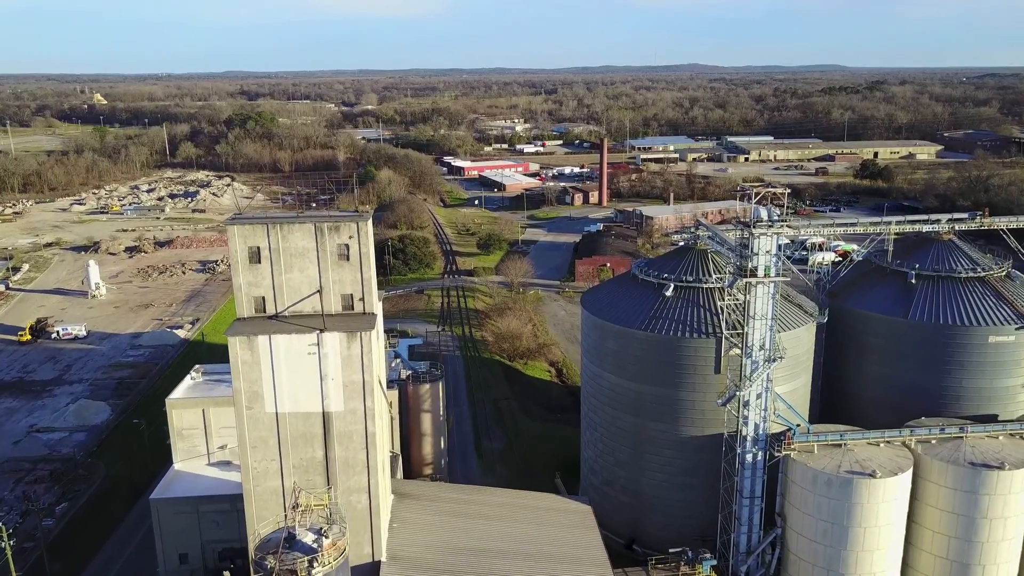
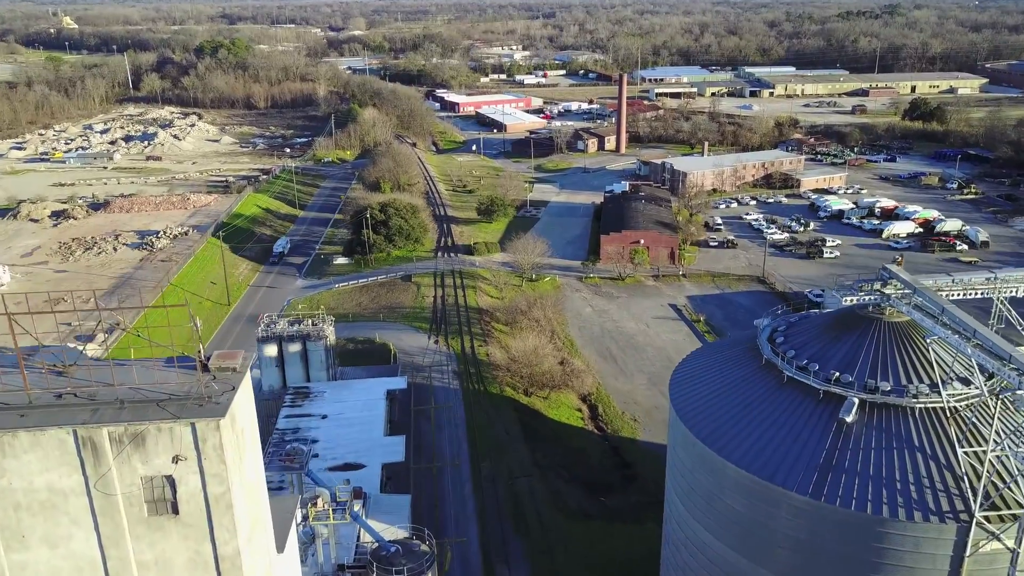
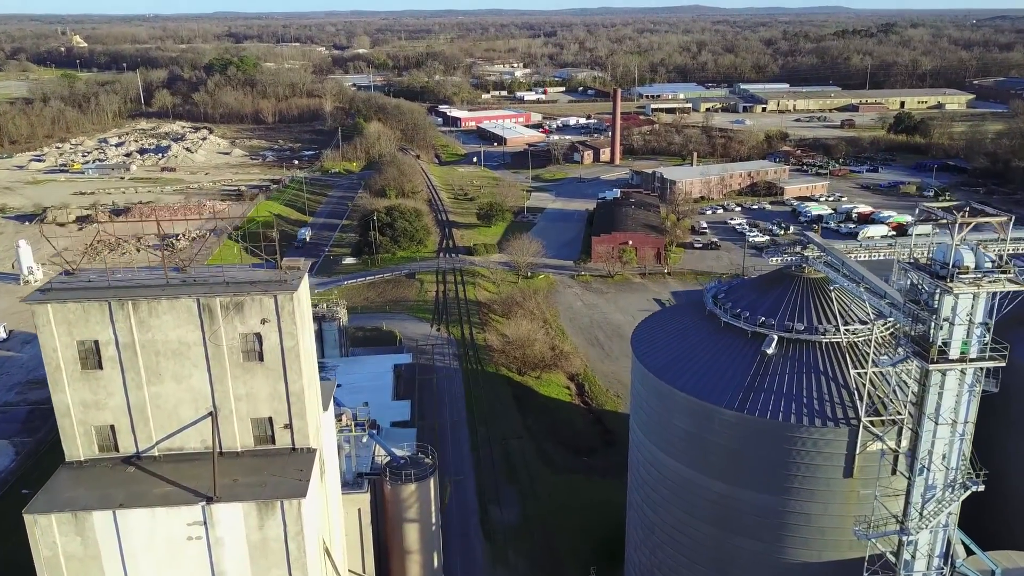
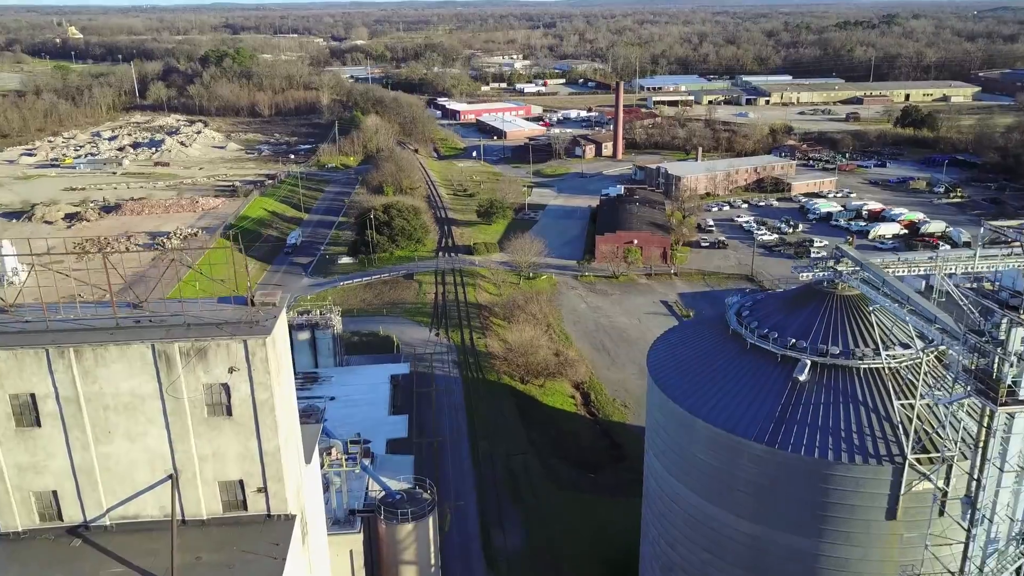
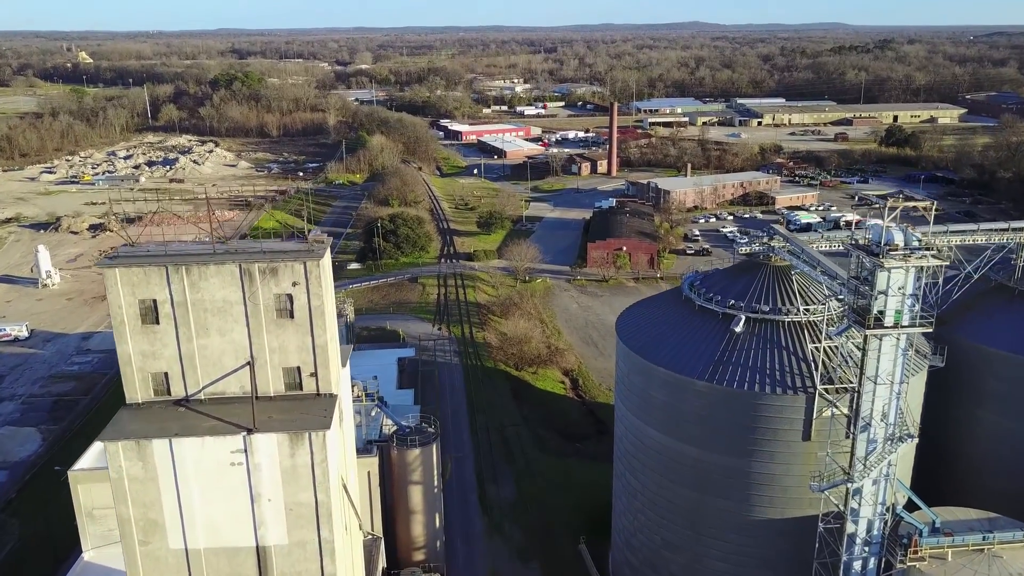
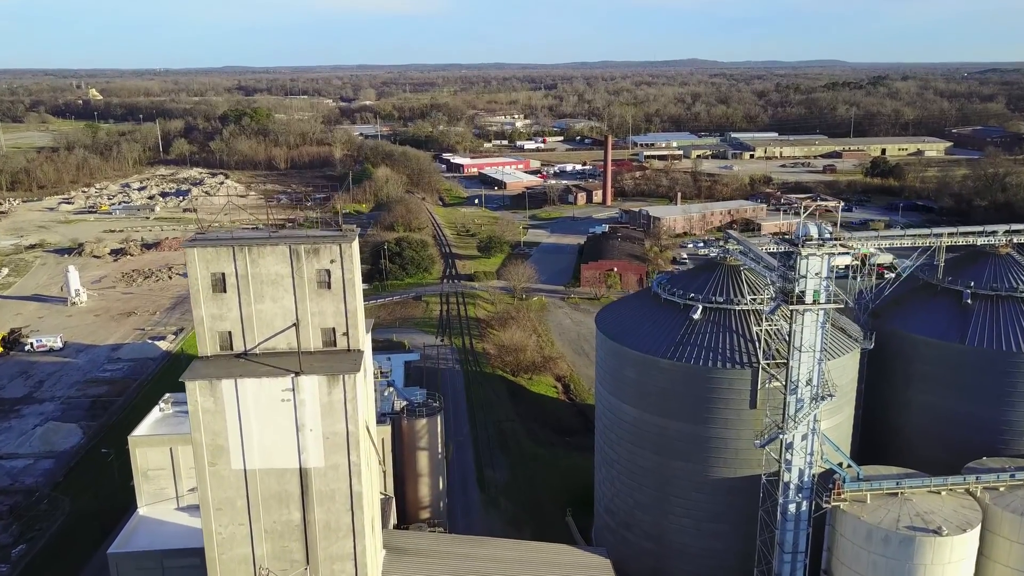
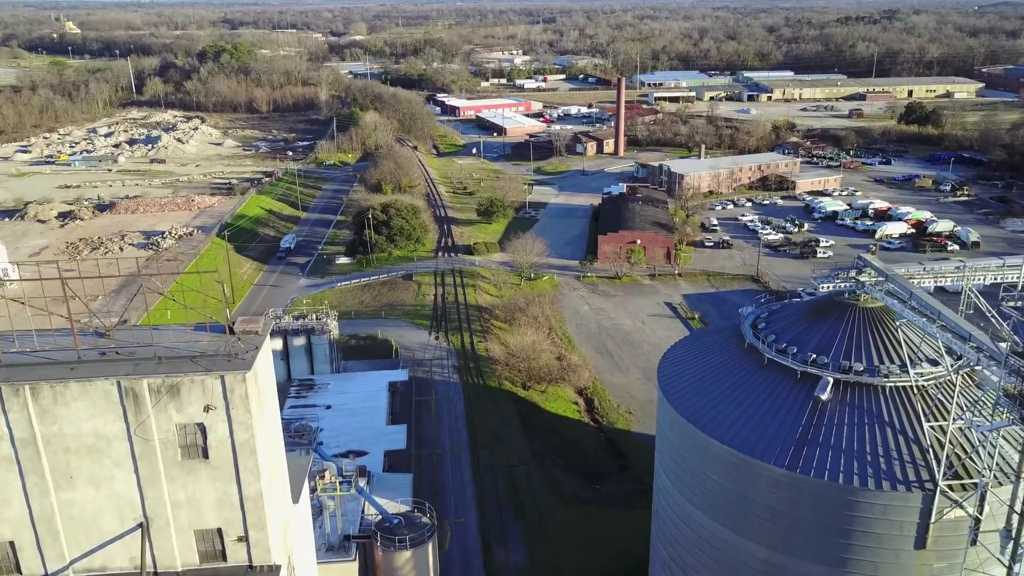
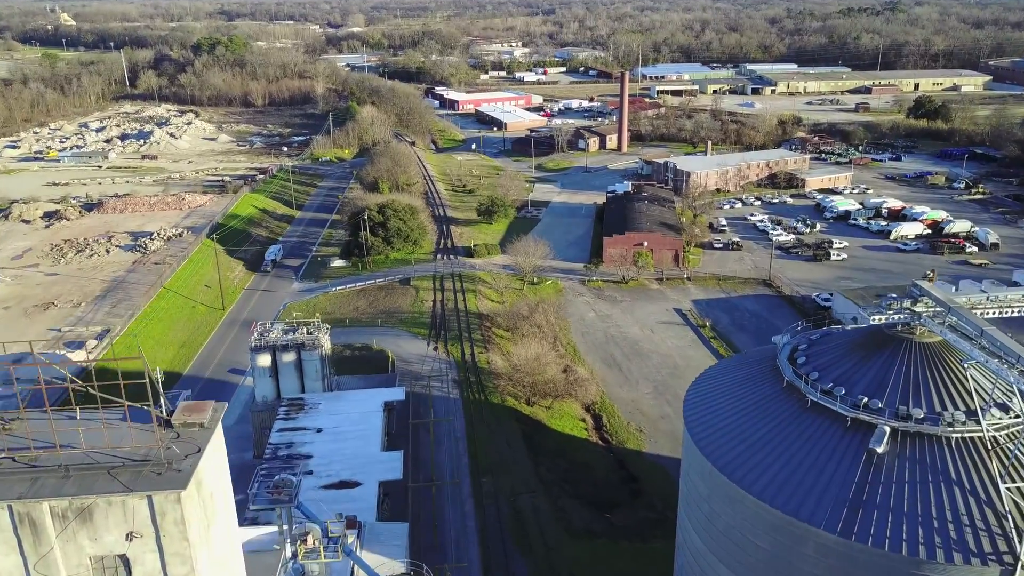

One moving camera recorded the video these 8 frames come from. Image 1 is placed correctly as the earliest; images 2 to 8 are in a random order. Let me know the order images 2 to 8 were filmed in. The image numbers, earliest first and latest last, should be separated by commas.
6, 5, 3, 4, 7, 2, 8
